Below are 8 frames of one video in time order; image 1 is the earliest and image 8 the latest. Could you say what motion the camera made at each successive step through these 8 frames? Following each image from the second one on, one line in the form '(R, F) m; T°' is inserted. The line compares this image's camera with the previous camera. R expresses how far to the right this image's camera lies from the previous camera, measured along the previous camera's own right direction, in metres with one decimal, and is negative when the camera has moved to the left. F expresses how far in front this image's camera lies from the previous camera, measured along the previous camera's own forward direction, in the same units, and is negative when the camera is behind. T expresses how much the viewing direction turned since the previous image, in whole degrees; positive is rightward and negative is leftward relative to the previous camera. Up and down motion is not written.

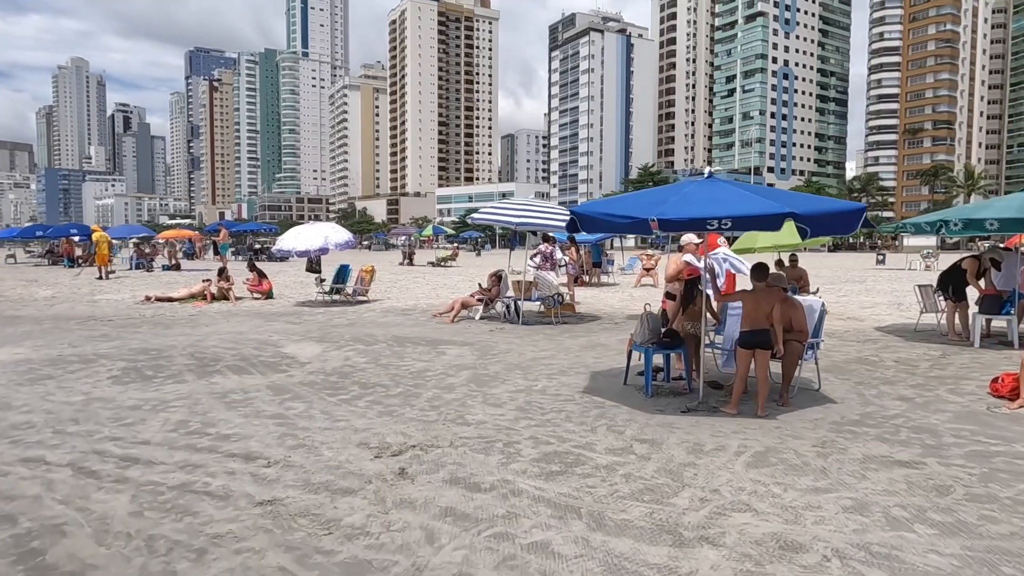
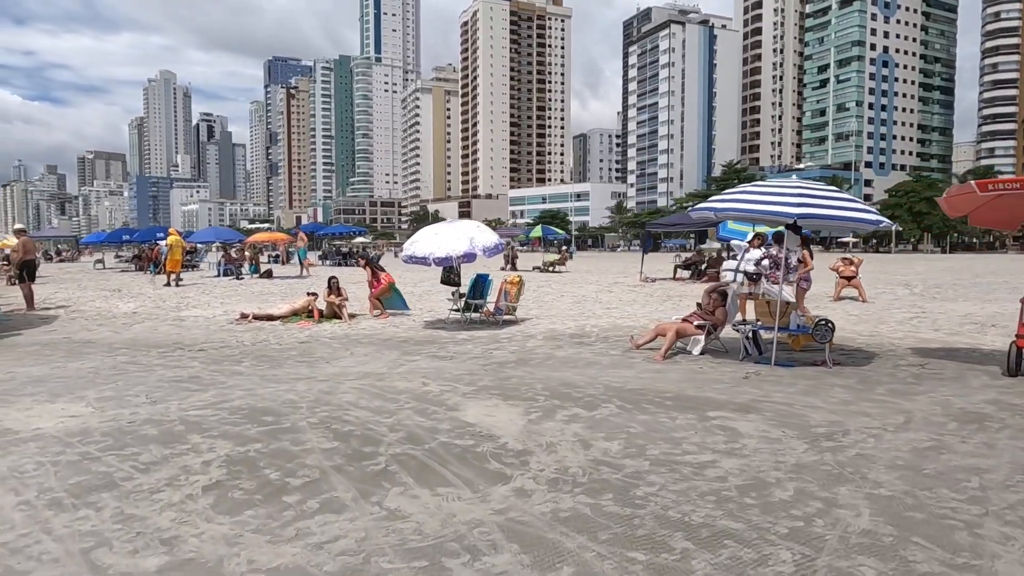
(-2.2, +3.4) m; -6°
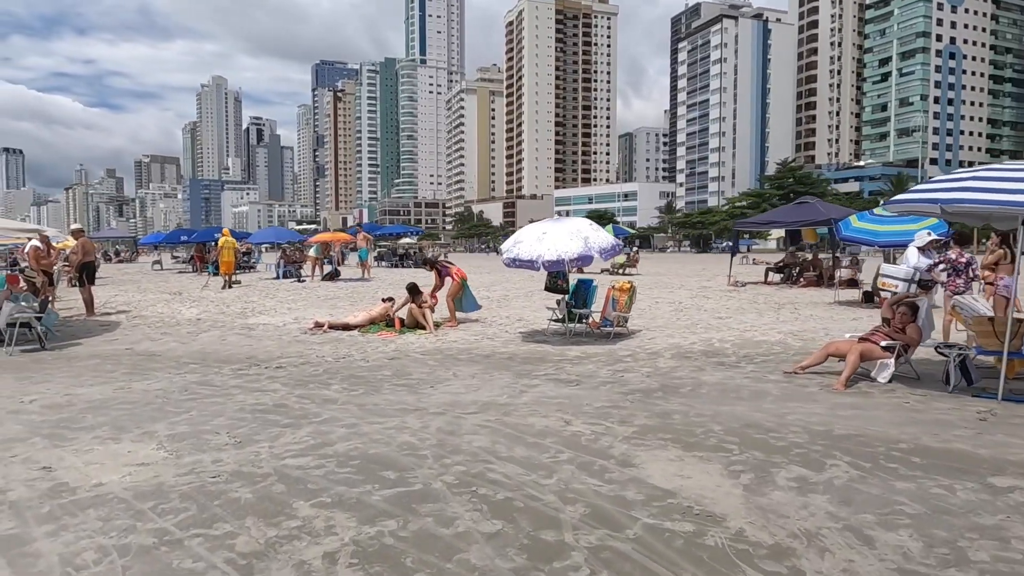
(-1.1, +1.4) m; -4°
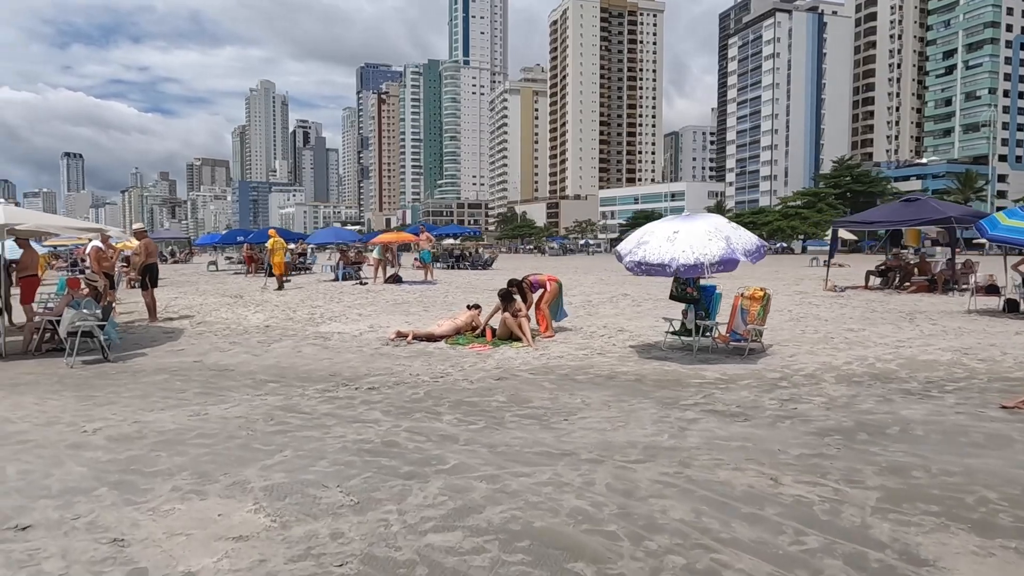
(-1.0, +1.3) m; -3°
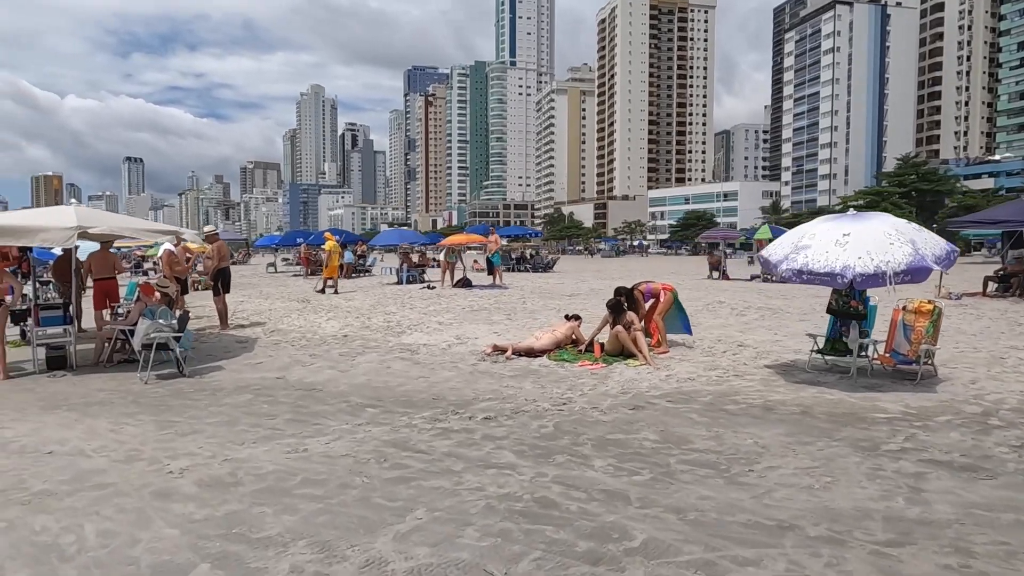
(-0.9, +1.1) m; -4°
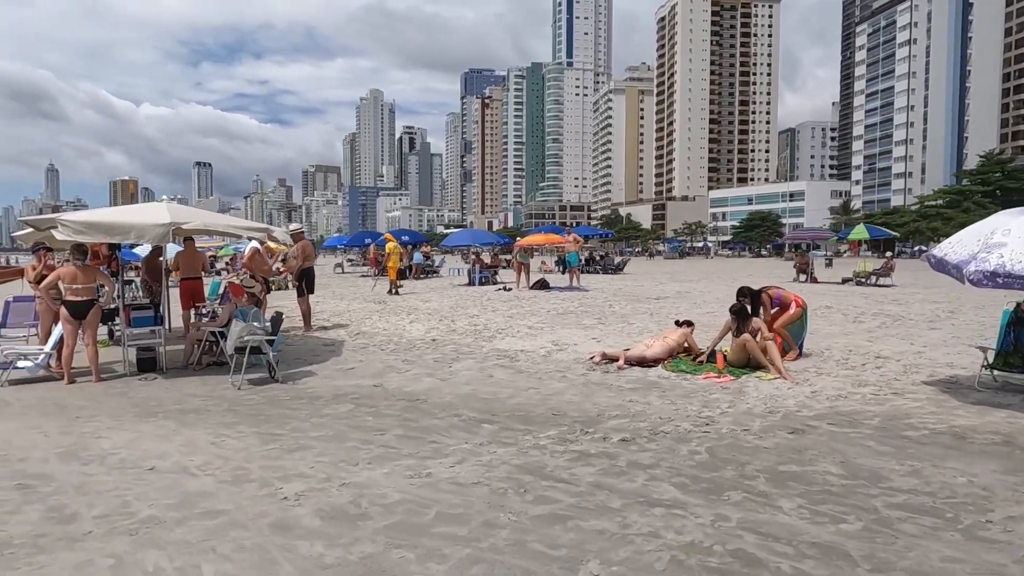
(-0.7, +0.7) m; -5°
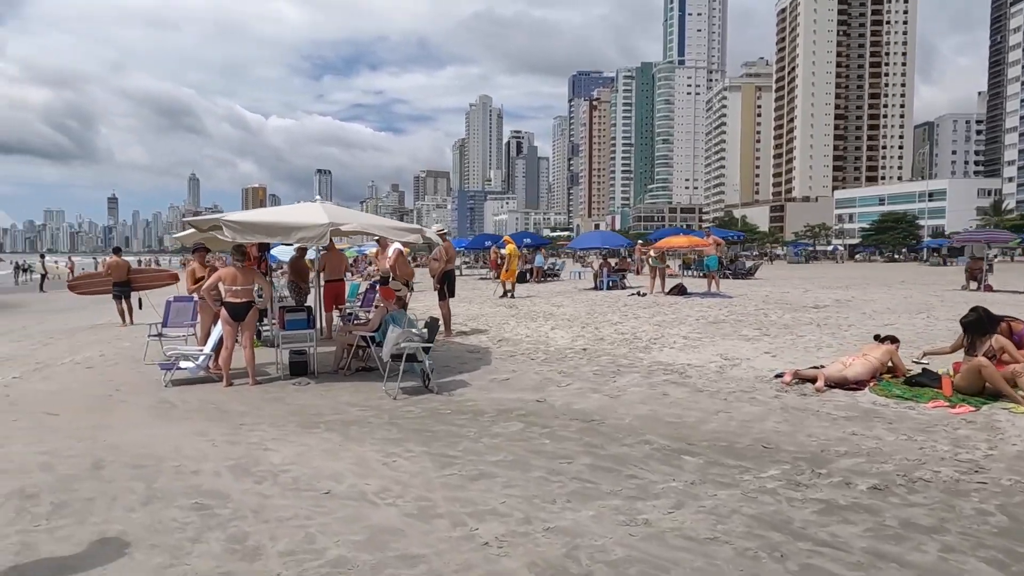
(-0.8, +0.7) m; -9°
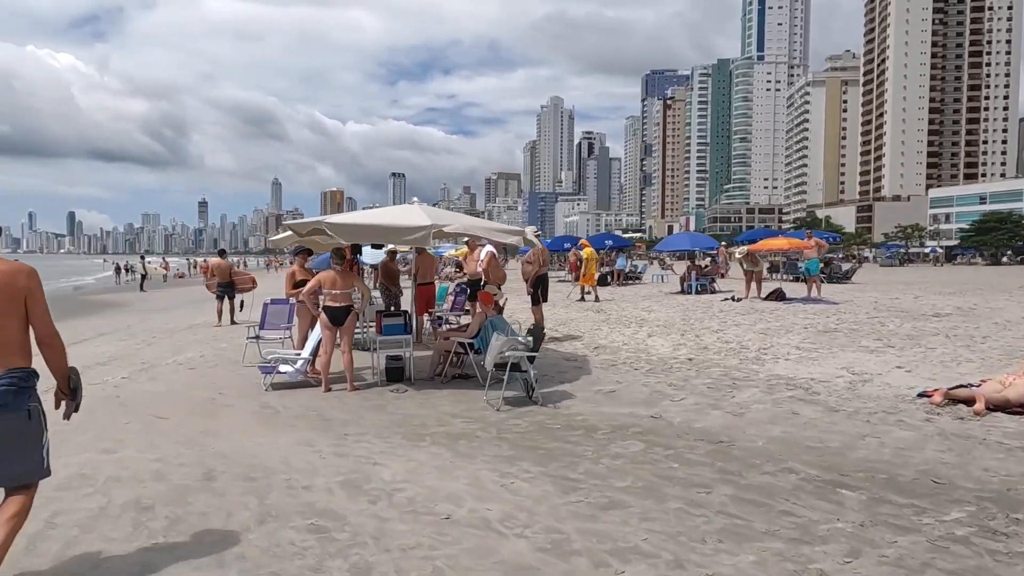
(-0.4, +0.4) m; -6°
